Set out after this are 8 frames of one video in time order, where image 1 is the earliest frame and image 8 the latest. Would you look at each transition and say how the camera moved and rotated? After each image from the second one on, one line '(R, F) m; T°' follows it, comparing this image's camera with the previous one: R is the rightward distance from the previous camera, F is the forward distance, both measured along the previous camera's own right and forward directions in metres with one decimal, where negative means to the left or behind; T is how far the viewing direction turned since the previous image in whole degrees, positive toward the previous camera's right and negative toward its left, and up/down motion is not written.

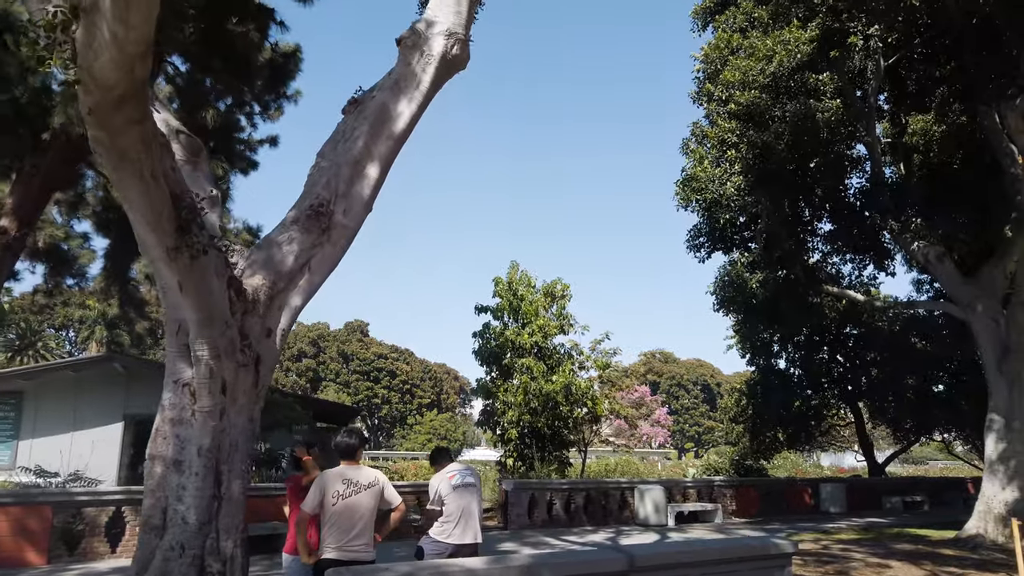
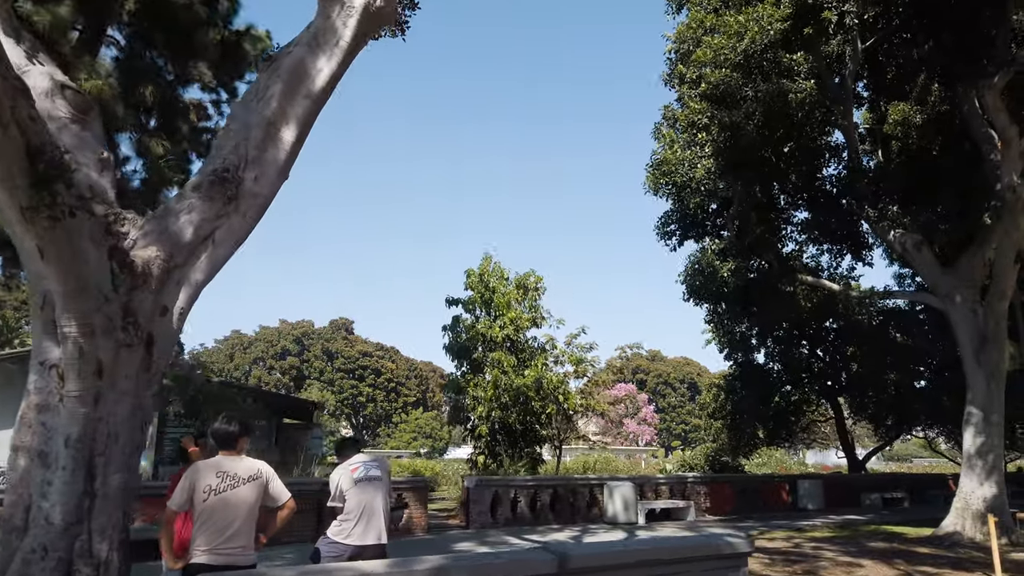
(+0.5, +0.6) m; +1°
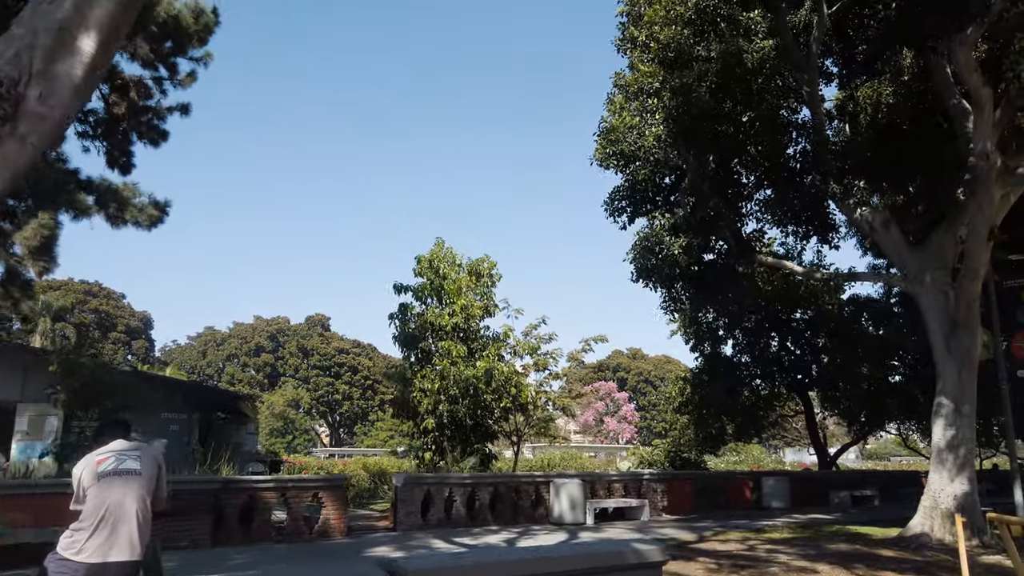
(+0.9, +1.3) m; +1°
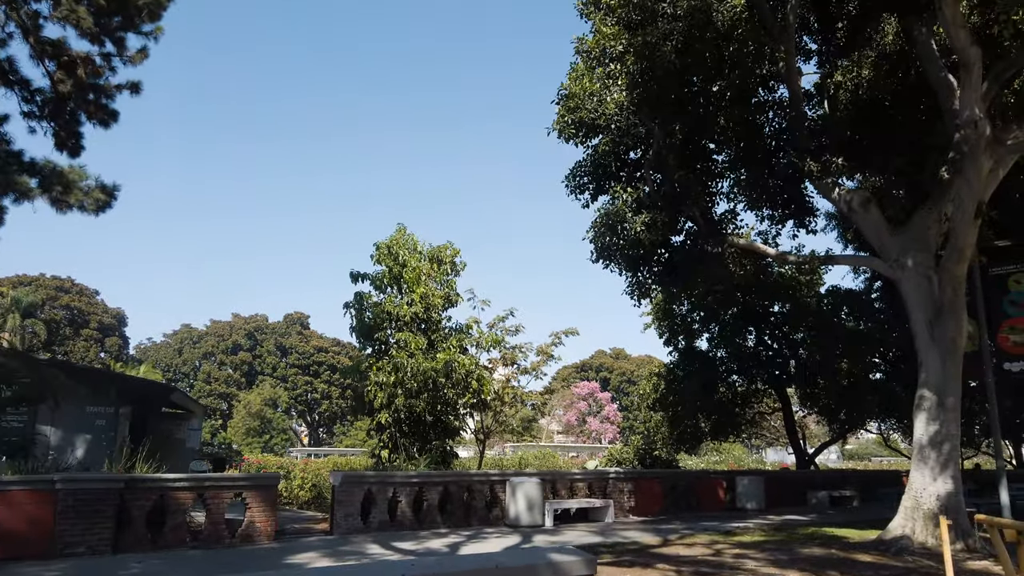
(+0.6, +1.1) m; +1°
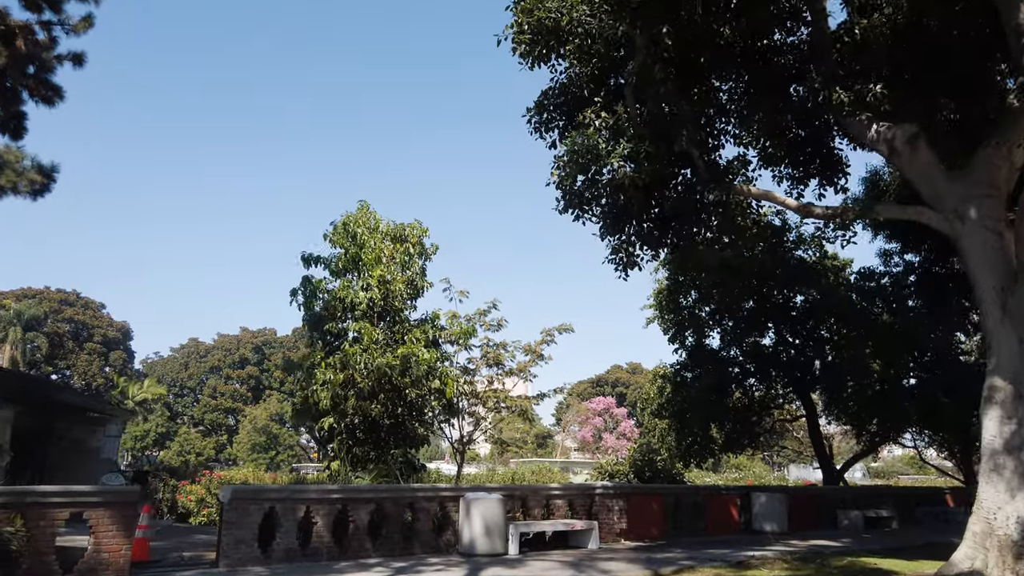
(+1.0, +2.9) m; -1°
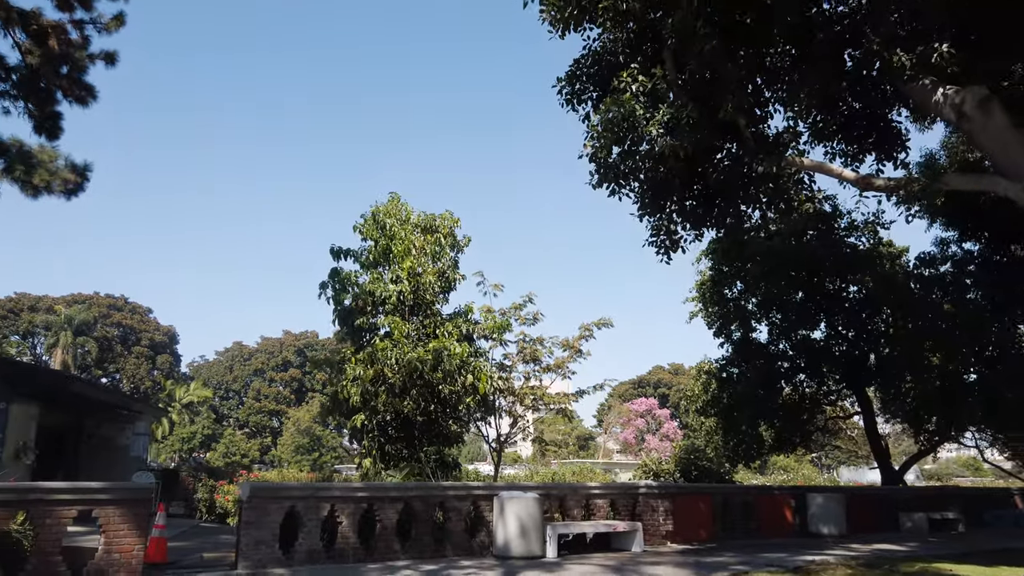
(+0.1, +0.7) m; -3°
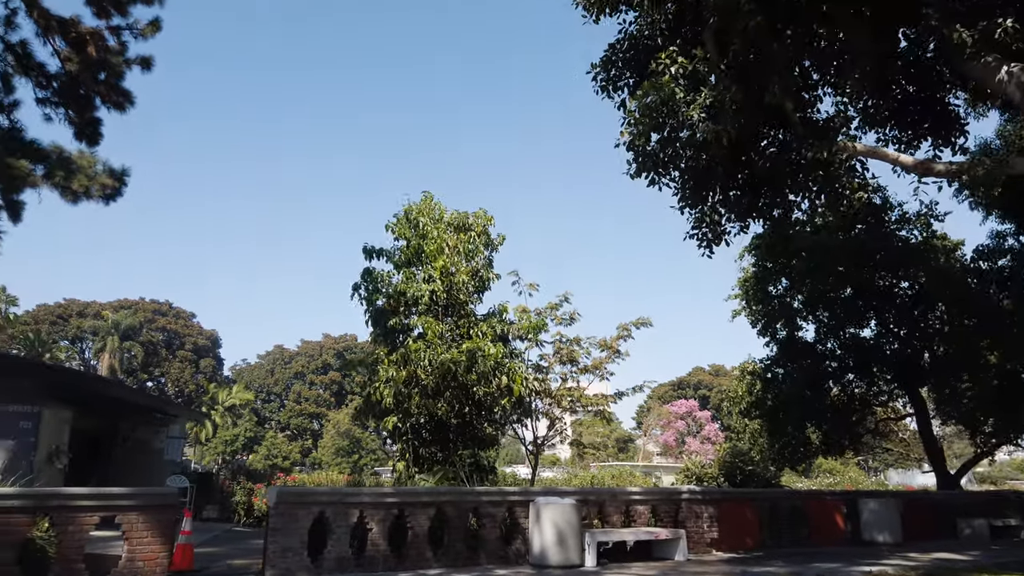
(0.0, +0.4) m; -3°
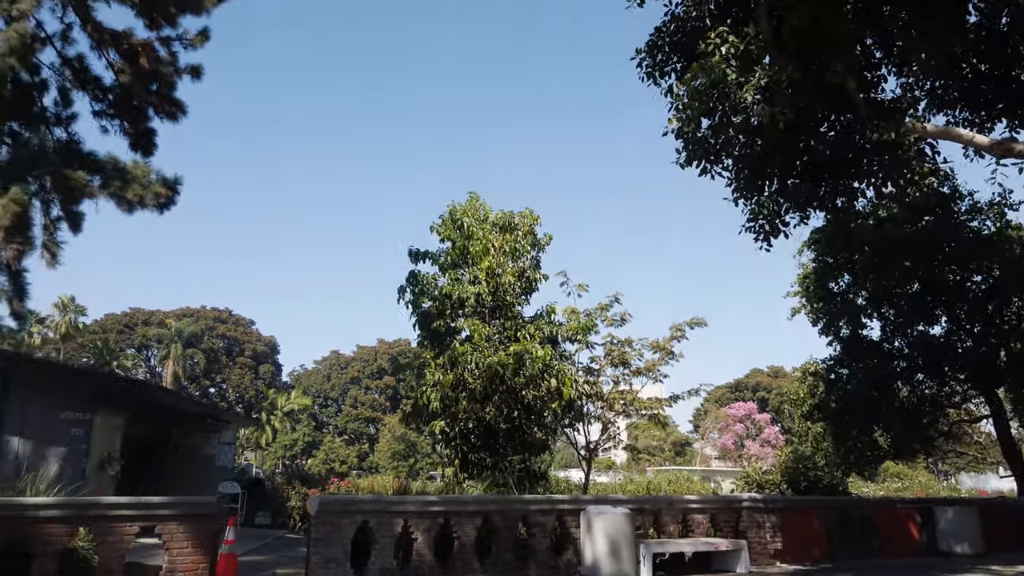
(+0.1, +0.4) m; -4°
